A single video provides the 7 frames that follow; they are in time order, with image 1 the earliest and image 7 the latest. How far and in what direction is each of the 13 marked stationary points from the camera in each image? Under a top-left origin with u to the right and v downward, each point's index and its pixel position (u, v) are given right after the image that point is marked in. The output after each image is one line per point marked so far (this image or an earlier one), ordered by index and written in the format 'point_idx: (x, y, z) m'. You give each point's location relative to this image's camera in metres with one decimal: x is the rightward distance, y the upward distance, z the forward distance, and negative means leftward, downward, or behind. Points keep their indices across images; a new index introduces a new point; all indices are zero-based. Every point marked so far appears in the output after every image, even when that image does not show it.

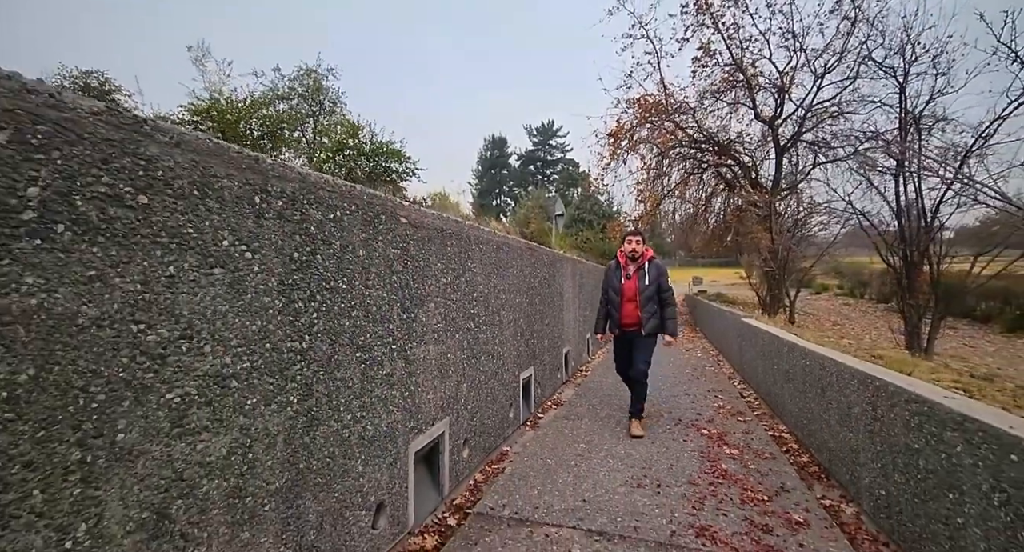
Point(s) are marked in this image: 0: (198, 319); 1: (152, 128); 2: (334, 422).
0: (-1.0, -0.1, +1.4) m
1: (-1.0, +0.4, +1.3) m
2: (-0.8, -0.7, +2.0) m
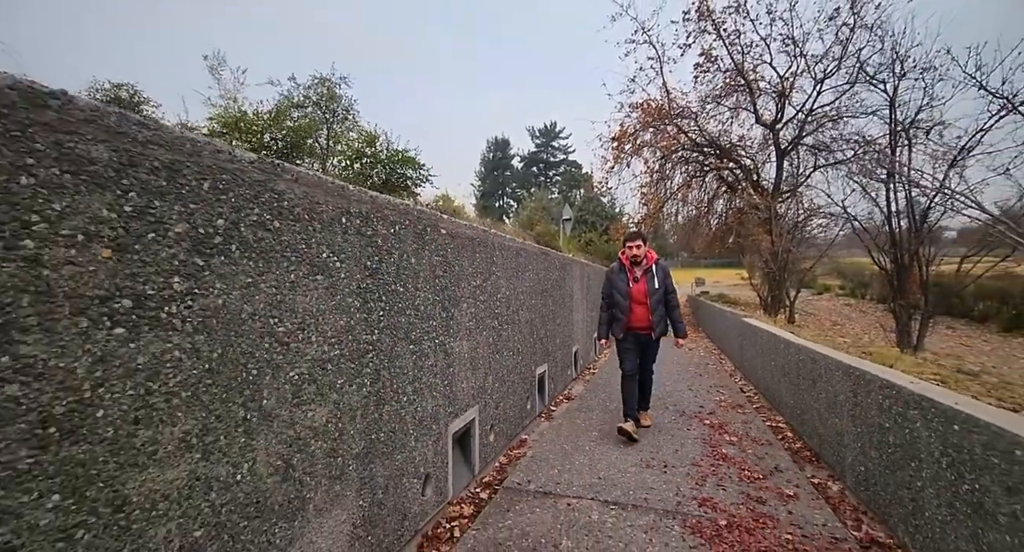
0: (-0.8, -0.2, +1.8) m
1: (-0.9, +0.4, +1.7) m
2: (-0.6, -0.7, +2.4) m
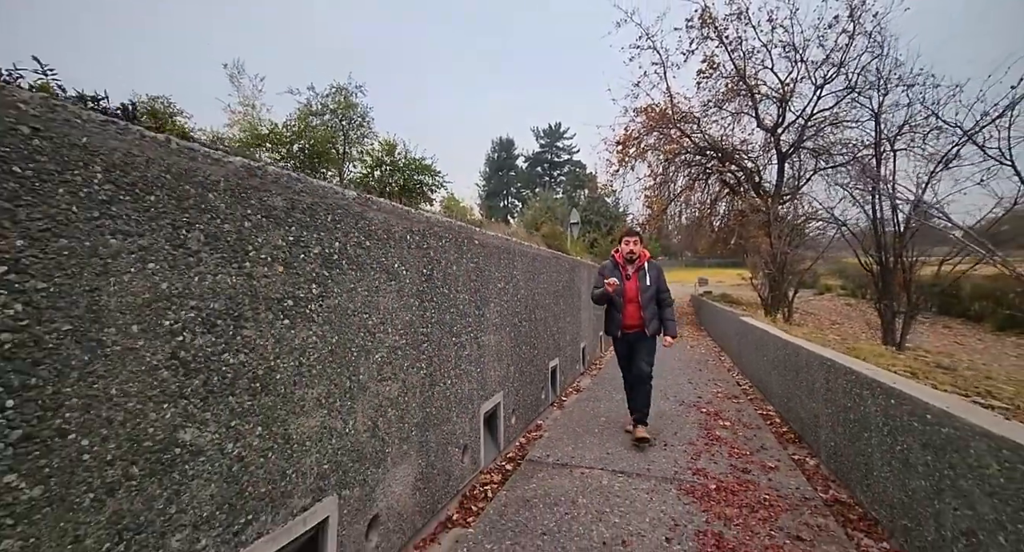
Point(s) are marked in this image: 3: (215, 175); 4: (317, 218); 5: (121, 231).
0: (-0.6, -0.2, +2.4) m
1: (-0.7, +0.4, +2.3) m
2: (-0.4, -0.7, +3.0) m
3: (-1.0, +0.3, +1.4) m
4: (-0.8, +0.2, +1.9) m
5: (-1.0, +0.1, +1.2) m
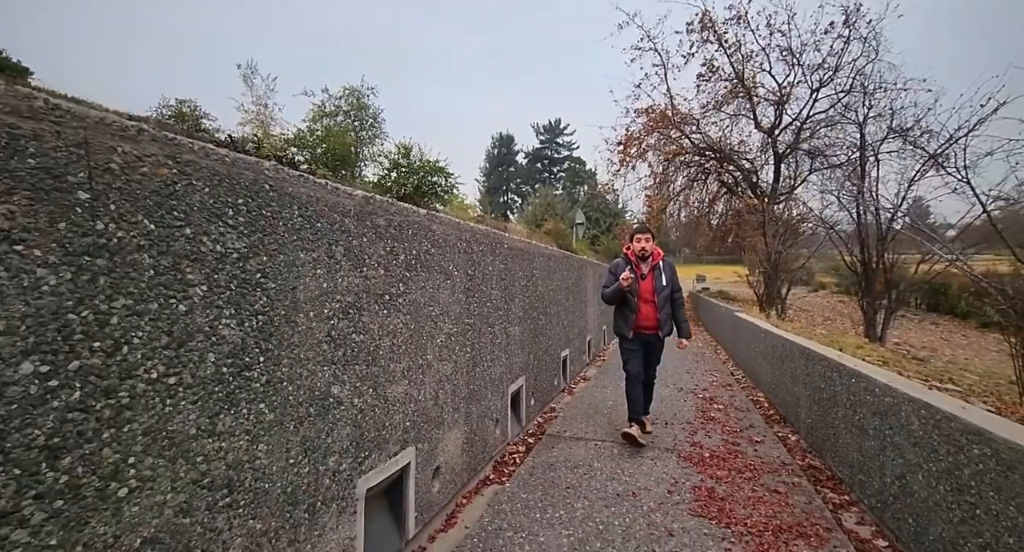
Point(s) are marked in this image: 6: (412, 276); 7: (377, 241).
0: (-0.4, -0.2, +2.9) m
1: (-0.5, +0.4, +2.8) m
2: (-0.2, -0.7, +3.5) m
3: (-0.7, +0.3, +2.0) m
4: (-0.6, +0.2, +2.4) m
5: (-0.8, +0.1, +1.7) m
6: (-0.6, 0.0, +2.5) m
7: (-0.7, +0.2, +2.2) m
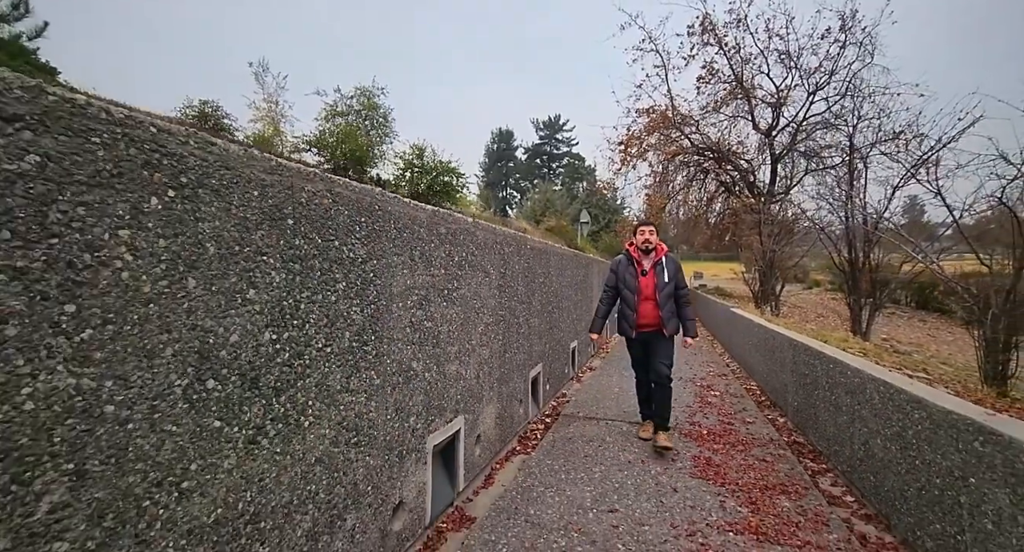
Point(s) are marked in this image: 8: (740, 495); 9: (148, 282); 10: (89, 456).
0: (-0.2, -0.2, +3.4) m
1: (-0.3, +0.4, +3.3) m
2: (0.0, -0.7, +4.0) m
3: (-0.5, +0.3, +2.5) m
4: (-0.4, +0.2, +2.9) m
5: (-0.6, +0.1, +2.2) m
6: (-0.3, 0.0, +3.0) m
7: (-0.4, +0.2, +2.7) m
8: (+1.6, -1.5, +3.1) m
9: (-0.9, 0.0, +1.2) m
10: (-0.9, -0.4, +1.1) m
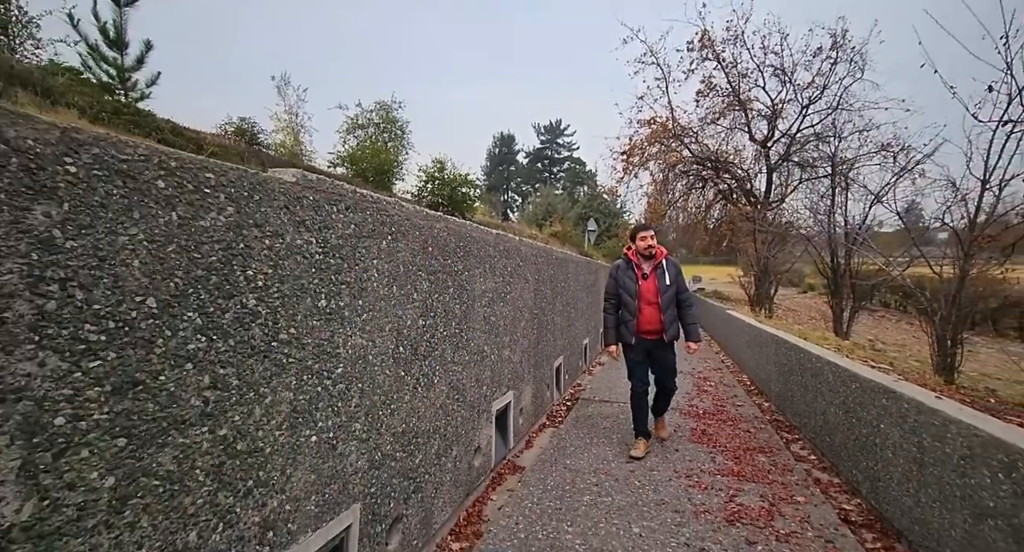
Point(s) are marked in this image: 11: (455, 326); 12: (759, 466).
0: (+0.1, -0.2, +4.3) m
1: (+0.1, +0.3, +4.2) m
2: (+0.3, -0.7, +4.9) m
3: (-0.2, +0.3, +3.4) m
4: (0.0, +0.2, +3.8) m
5: (-0.2, +0.1, +3.1) m
6: (0.0, 0.0, +3.9) m
7: (-0.1, +0.1, +3.6) m
8: (+1.9, -1.6, +3.9) m
9: (-0.6, -0.1, +2.0) m
10: (-0.6, -0.4, +1.9) m
11: (-0.4, -0.3, +2.8) m
12: (+2.0, -1.6, +3.7) m
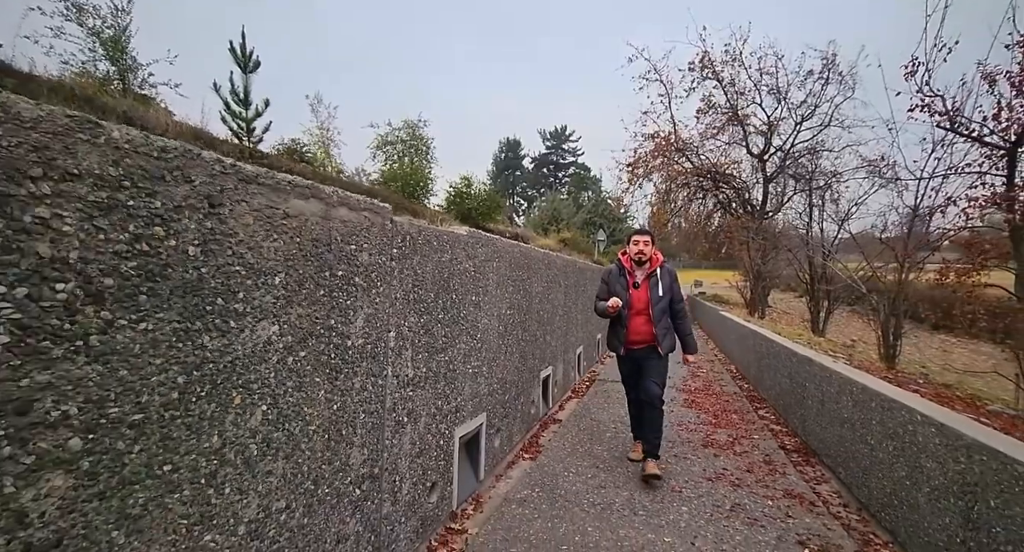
0: (+0.6, -0.3, +5.7) m
1: (+0.5, +0.3, +5.6) m
2: (+0.8, -0.8, +6.3) m
3: (+0.3, +0.2, +4.8) m
4: (+0.4, +0.1, +5.2) m
5: (+0.2, 0.0, +4.5) m
6: (+0.4, -0.1, +5.3) m
7: (+0.3, +0.1, +5.0) m
8: (+2.3, -1.6, +5.3) m
9: (-0.1, -0.1, +3.4) m
10: (-0.2, -0.5, +3.3) m
11: (+0.1, -0.4, +4.2) m
12: (+2.5, -1.6, +5.1) m
